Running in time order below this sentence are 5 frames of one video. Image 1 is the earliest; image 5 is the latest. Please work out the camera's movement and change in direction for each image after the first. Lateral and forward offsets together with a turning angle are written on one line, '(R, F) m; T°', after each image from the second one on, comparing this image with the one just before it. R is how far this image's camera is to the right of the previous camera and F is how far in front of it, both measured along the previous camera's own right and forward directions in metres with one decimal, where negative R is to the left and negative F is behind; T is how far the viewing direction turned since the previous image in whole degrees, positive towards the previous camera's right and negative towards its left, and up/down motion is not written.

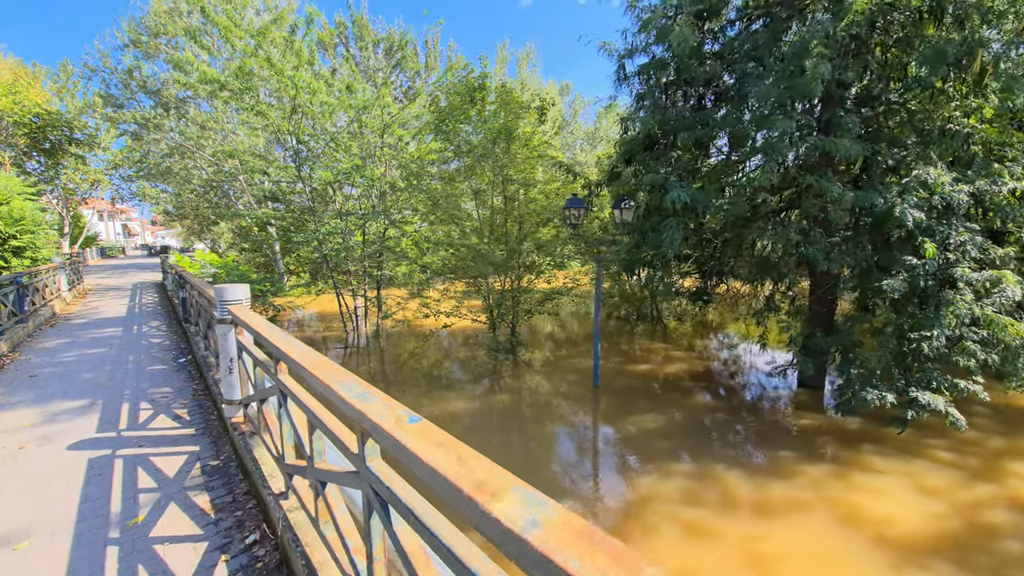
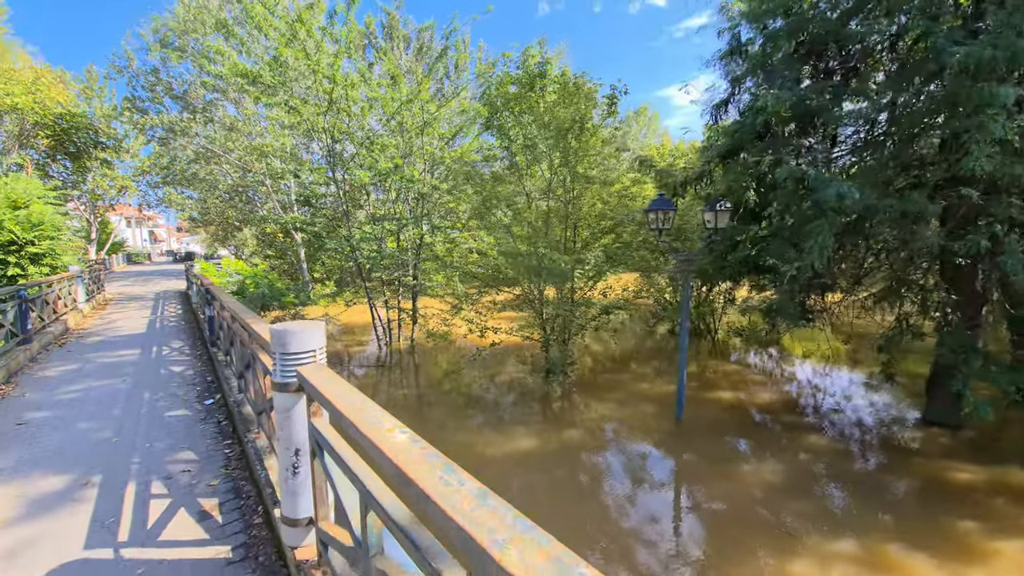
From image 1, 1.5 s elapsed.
(-0.7, +0.9) m; -2°
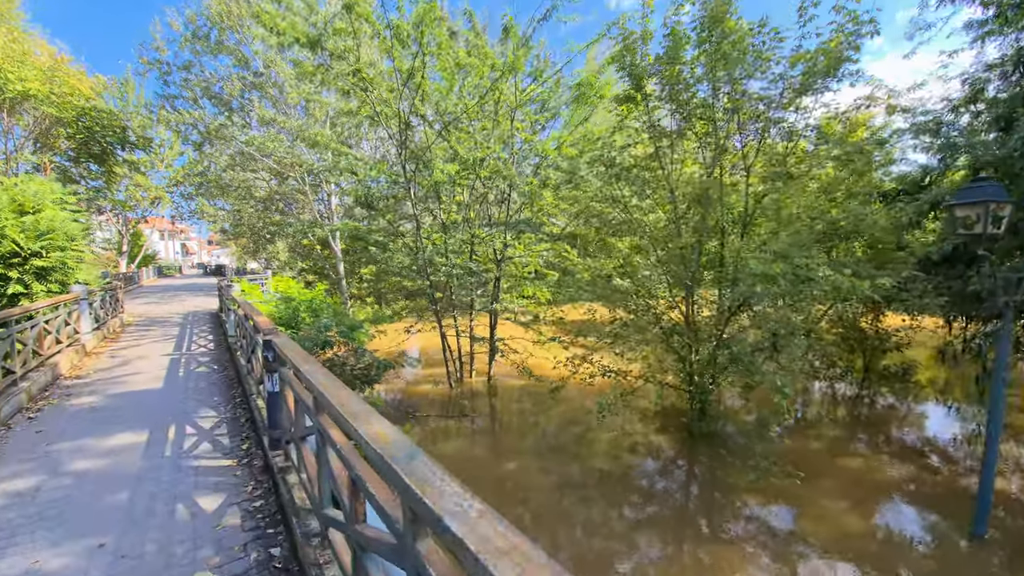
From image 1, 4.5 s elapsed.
(-1.5, +1.9) m; -3°
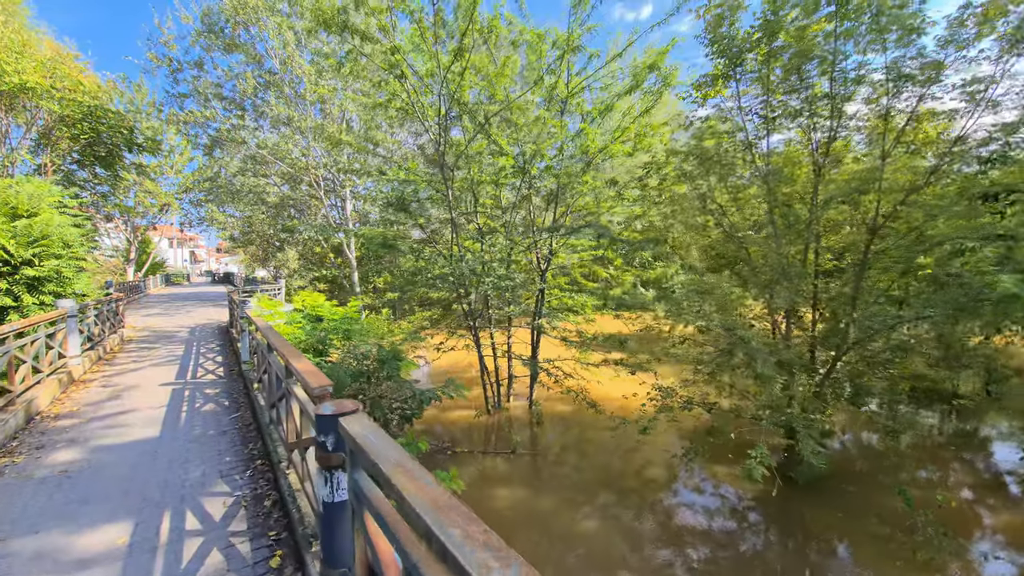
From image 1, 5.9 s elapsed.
(-0.6, +0.8) m; -1°
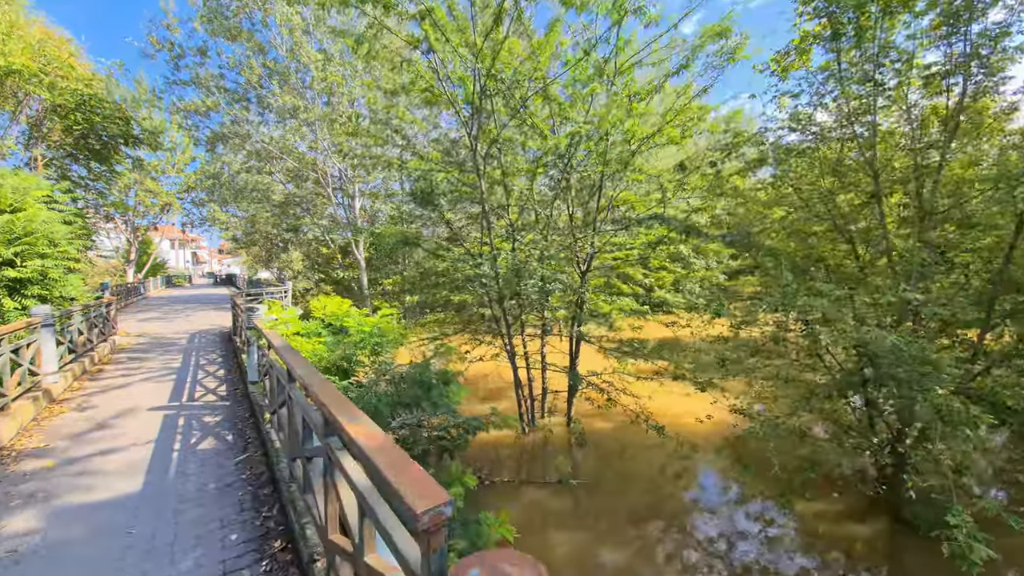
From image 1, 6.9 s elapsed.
(-0.5, +0.7) m; 0°
